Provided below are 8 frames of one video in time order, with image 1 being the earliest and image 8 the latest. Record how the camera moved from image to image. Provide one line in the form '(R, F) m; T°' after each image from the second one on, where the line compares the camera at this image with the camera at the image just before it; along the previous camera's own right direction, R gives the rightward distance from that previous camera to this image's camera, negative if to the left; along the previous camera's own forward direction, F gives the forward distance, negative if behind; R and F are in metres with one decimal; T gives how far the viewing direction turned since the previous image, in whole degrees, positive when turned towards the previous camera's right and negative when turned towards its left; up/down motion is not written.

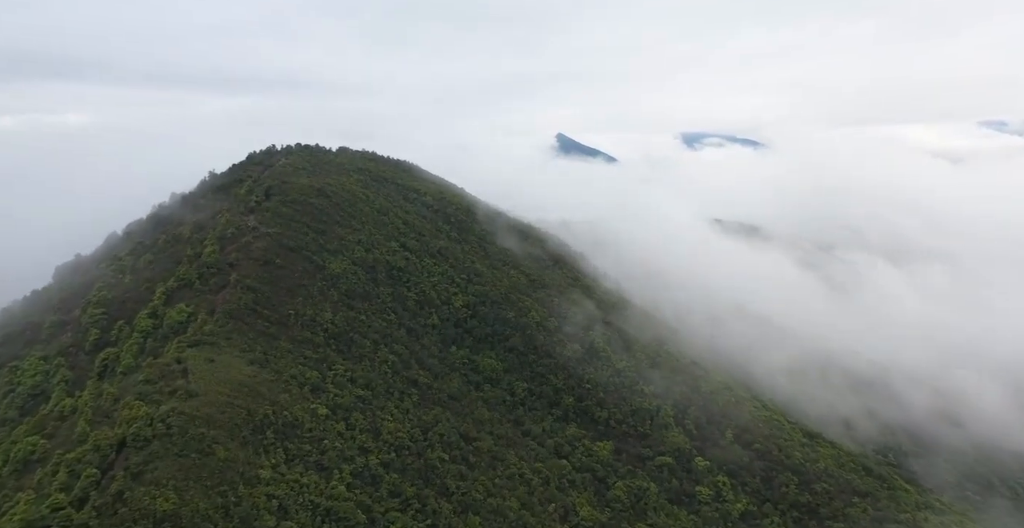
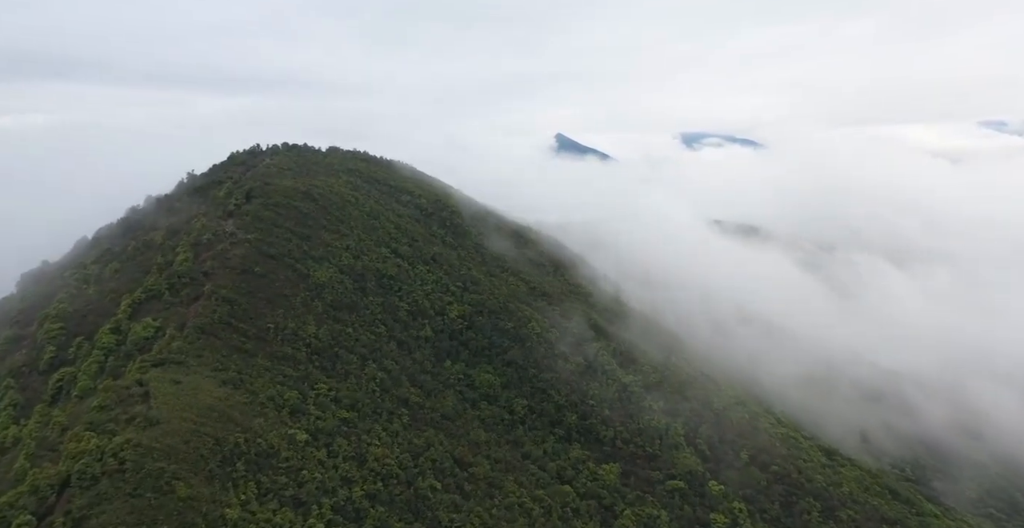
(+0.1, +4.1) m; 0°
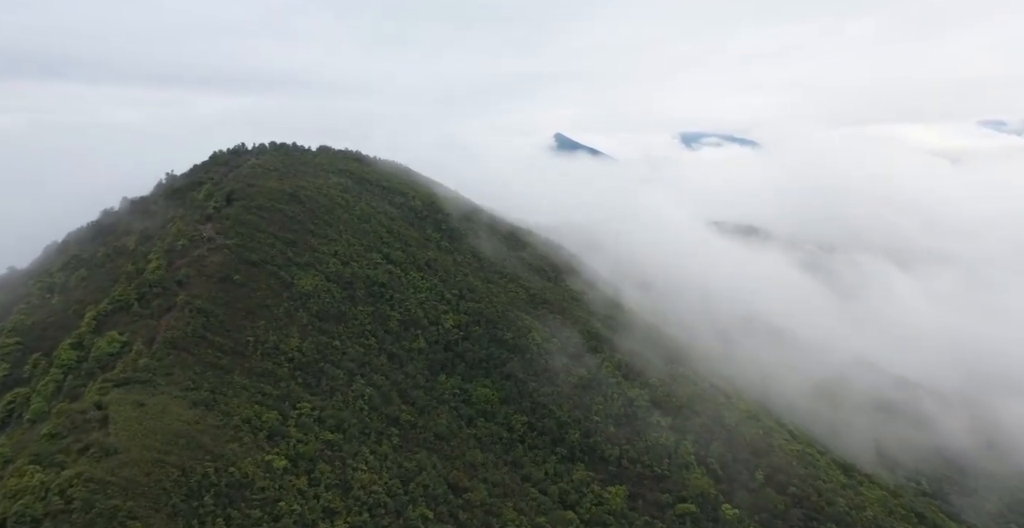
(+0.1, +3.6) m; 0°
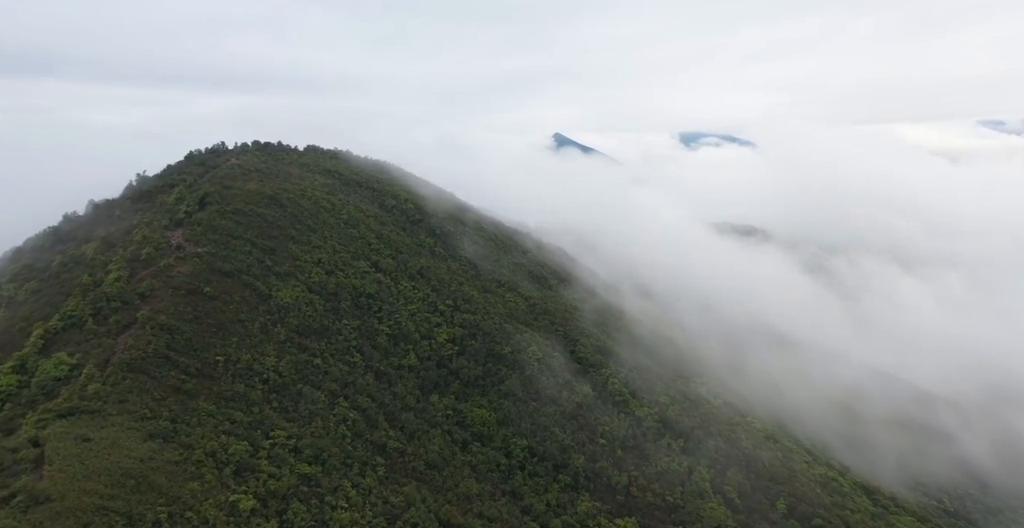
(+0.1, +4.4) m; 0°
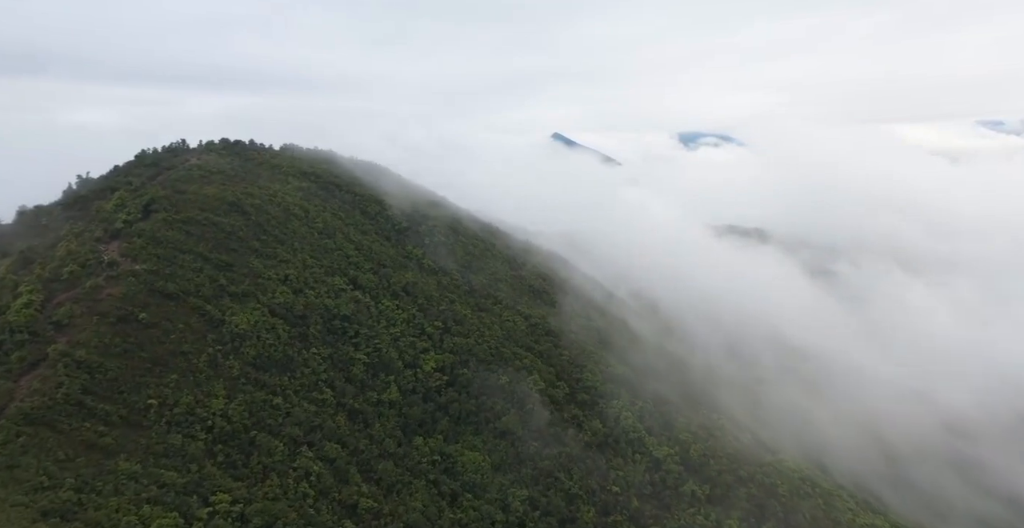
(+0.1, +7.2) m; 0°
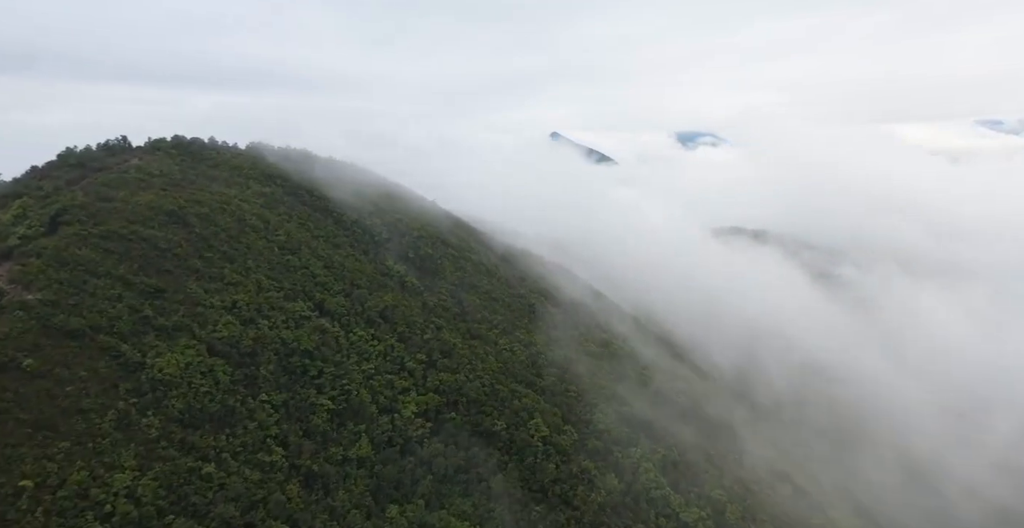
(+0.1, +8.0) m; 0°
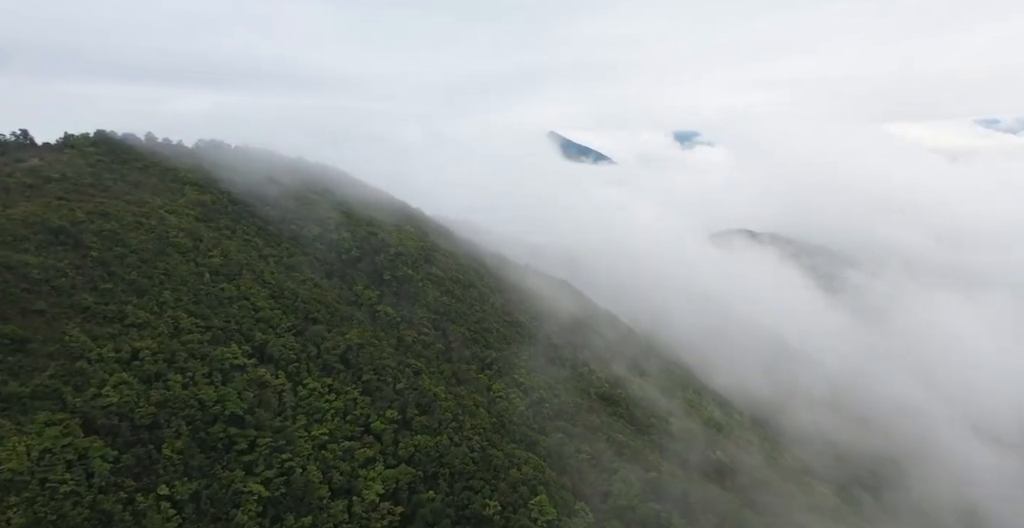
(+0.2, +9.2) m; 0°
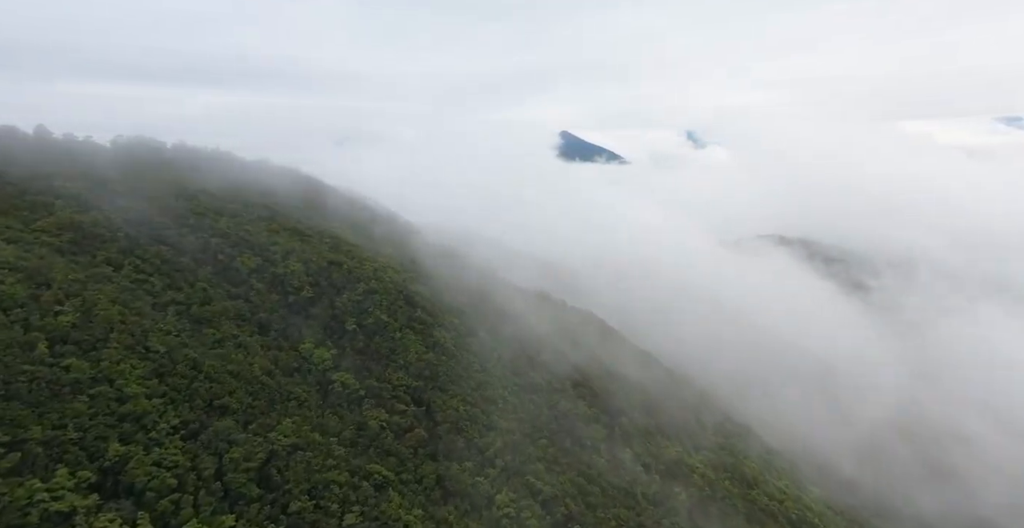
(-0.1, +12.3) m; -1°
